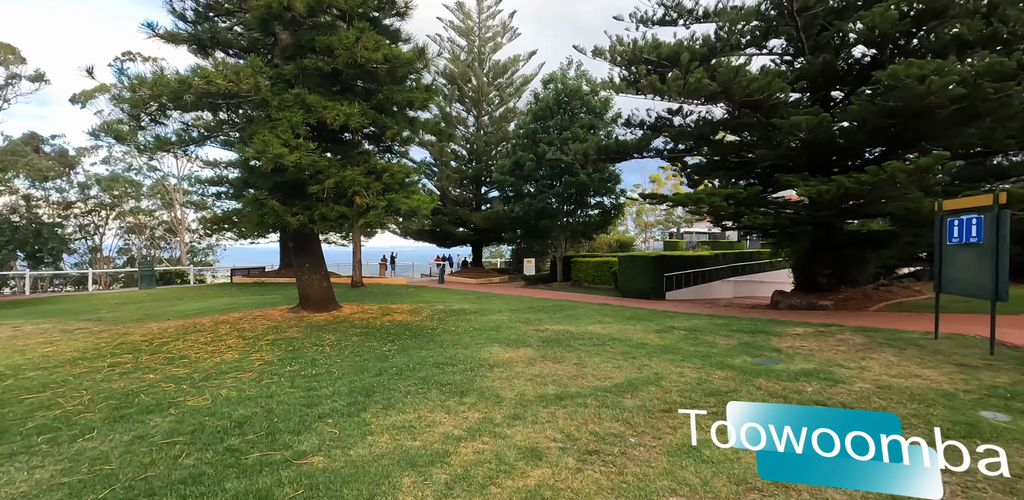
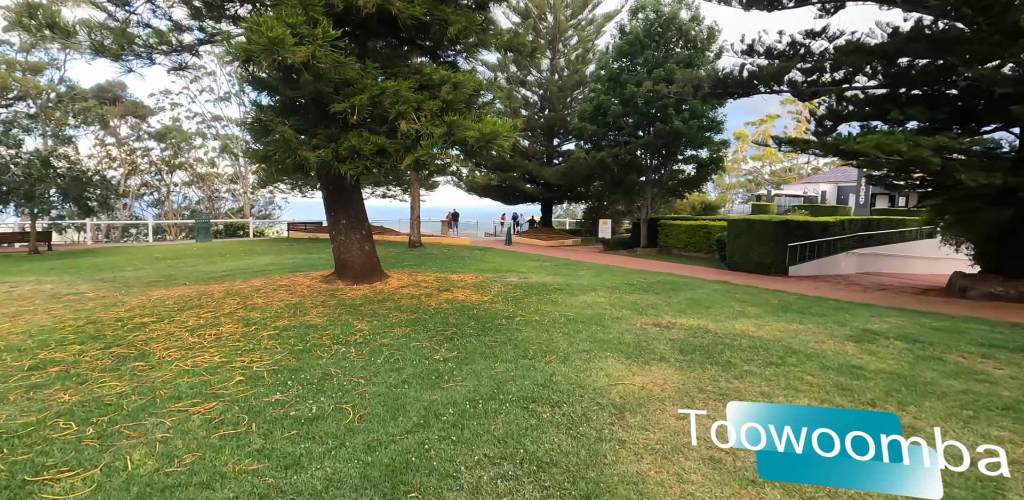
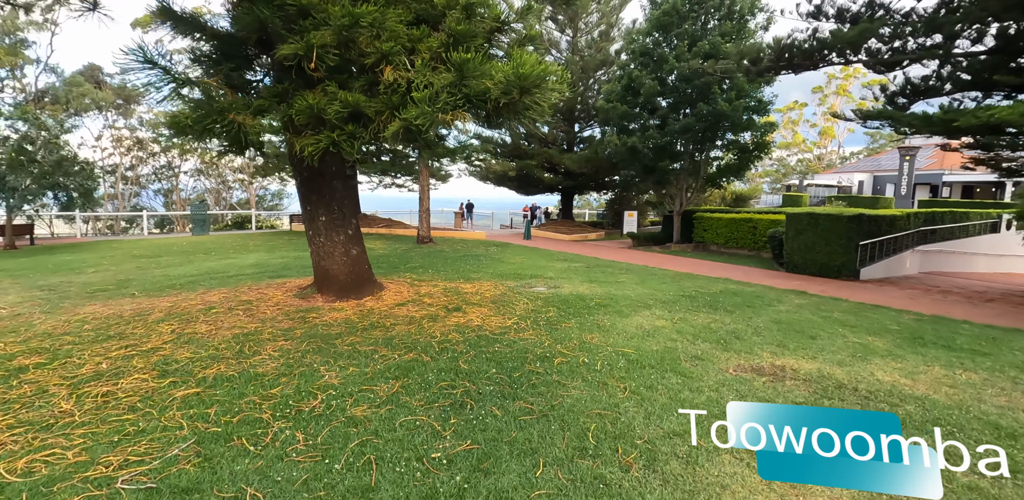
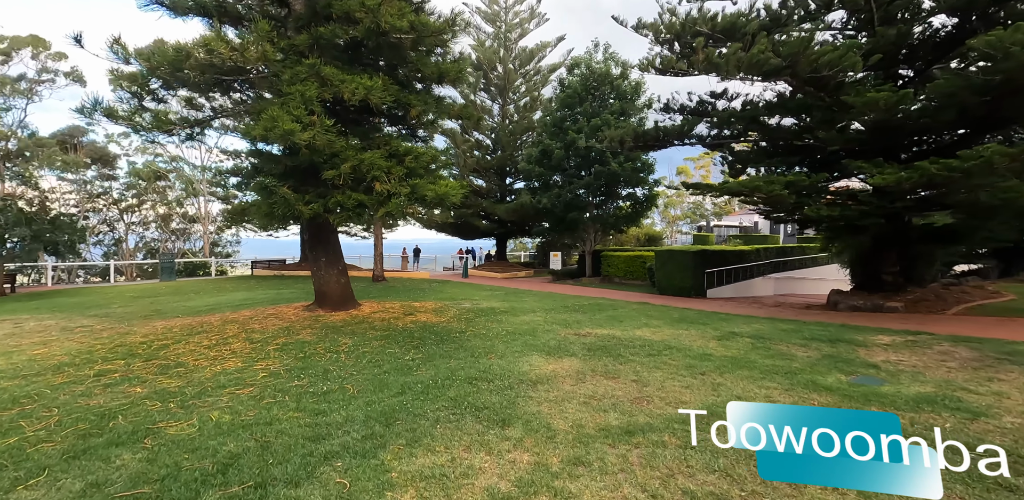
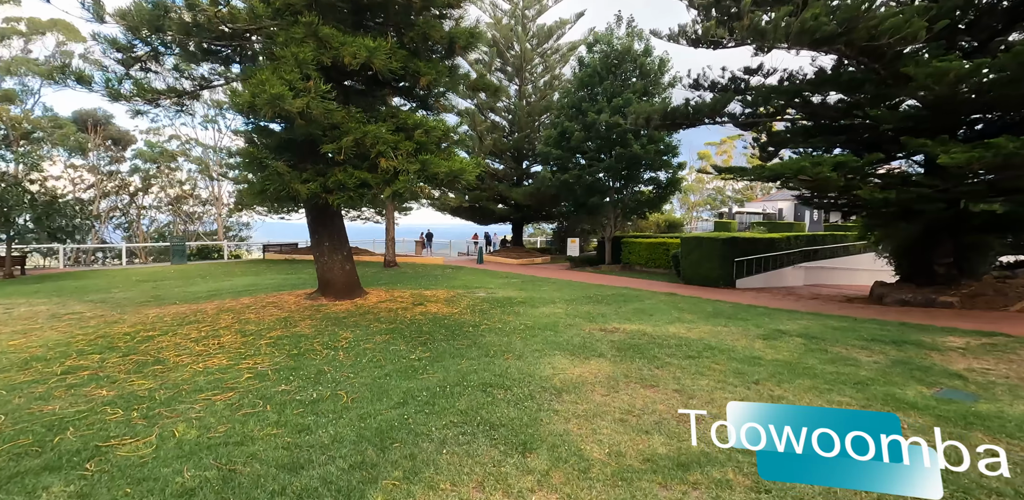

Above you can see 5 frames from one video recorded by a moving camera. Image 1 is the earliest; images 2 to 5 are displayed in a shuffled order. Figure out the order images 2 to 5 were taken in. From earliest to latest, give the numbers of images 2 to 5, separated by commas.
4, 5, 2, 3
